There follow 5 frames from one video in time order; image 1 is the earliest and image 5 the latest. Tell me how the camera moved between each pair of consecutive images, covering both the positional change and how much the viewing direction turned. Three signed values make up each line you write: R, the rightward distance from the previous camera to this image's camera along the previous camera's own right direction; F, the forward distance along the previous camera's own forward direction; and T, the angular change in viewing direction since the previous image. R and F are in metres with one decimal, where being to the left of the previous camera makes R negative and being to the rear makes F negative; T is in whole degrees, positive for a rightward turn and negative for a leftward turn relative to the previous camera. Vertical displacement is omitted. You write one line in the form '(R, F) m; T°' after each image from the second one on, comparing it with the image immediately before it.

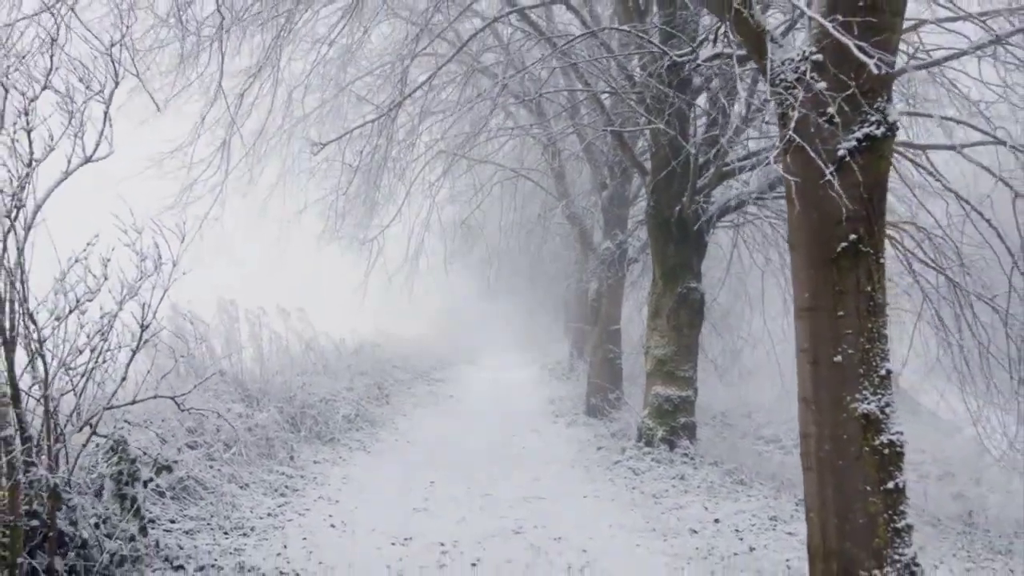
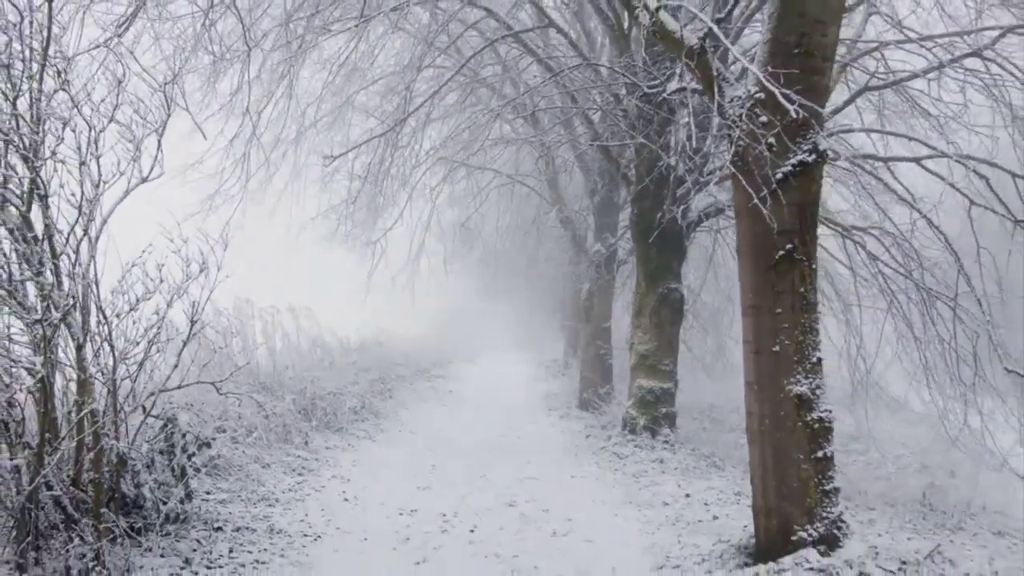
(0.0, -0.7) m; 0°
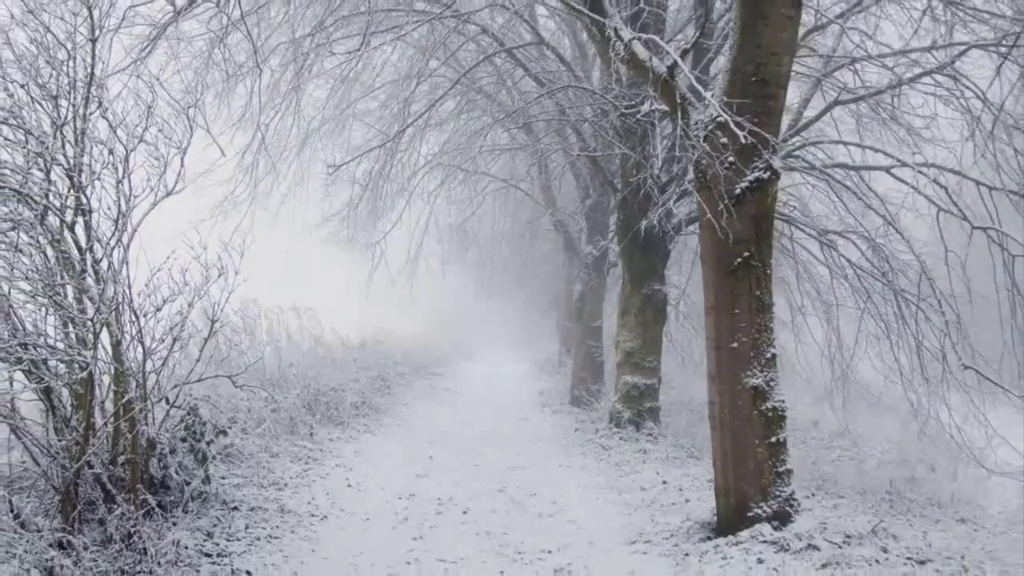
(+0.1, -0.5) m; 0°
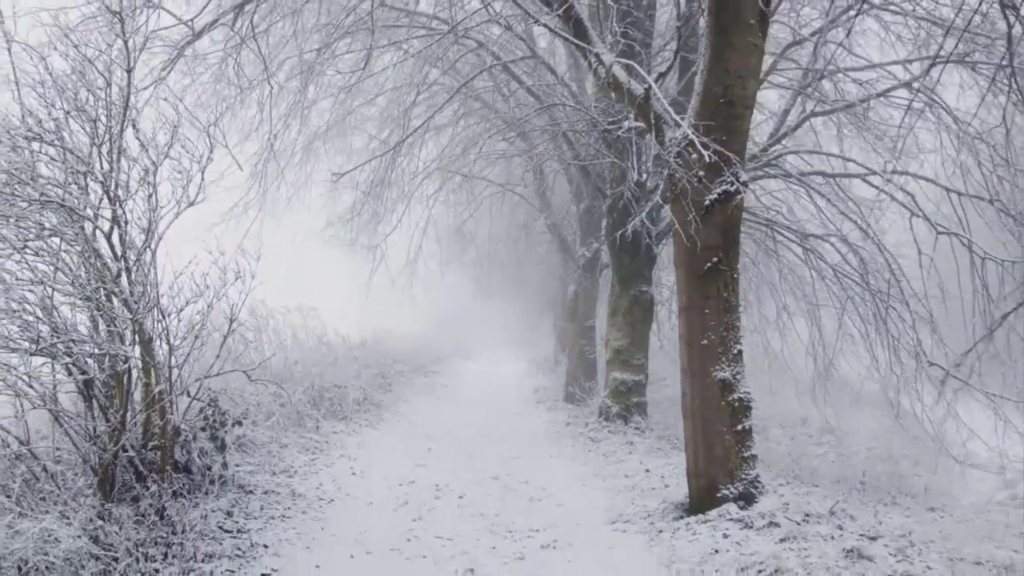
(+0.1, -0.5) m; 0°
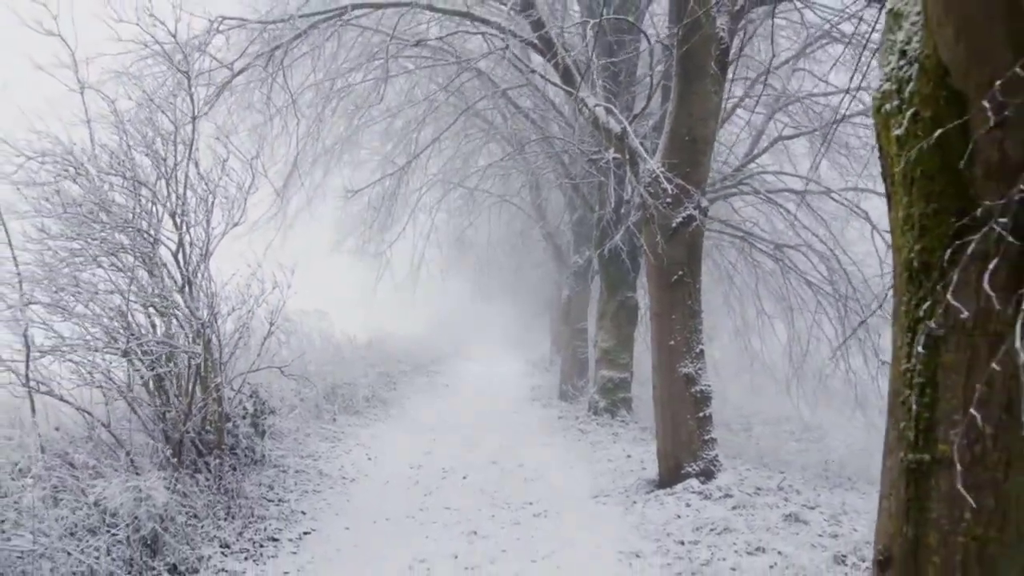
(0.0, -0.9) m; 0°
